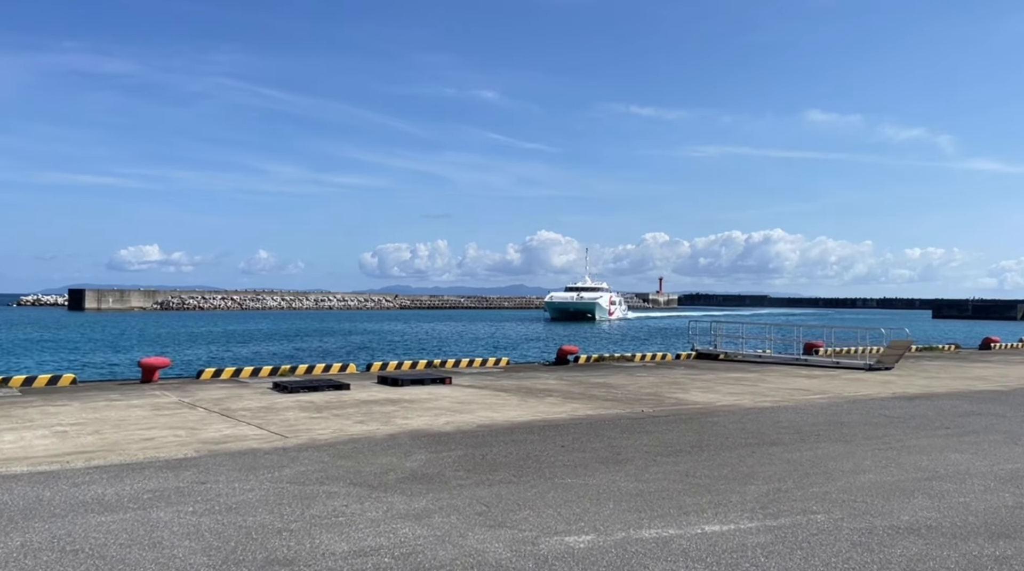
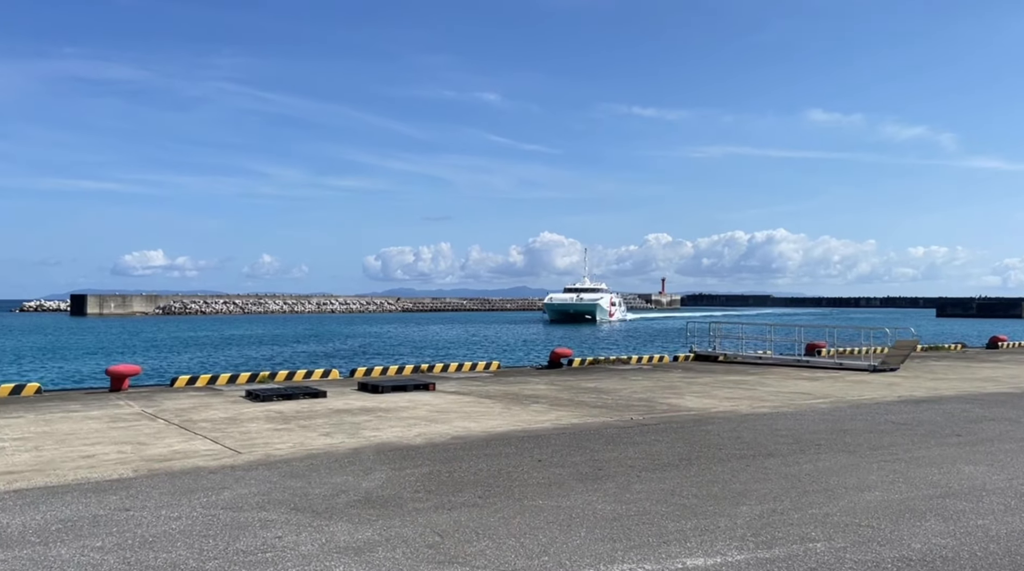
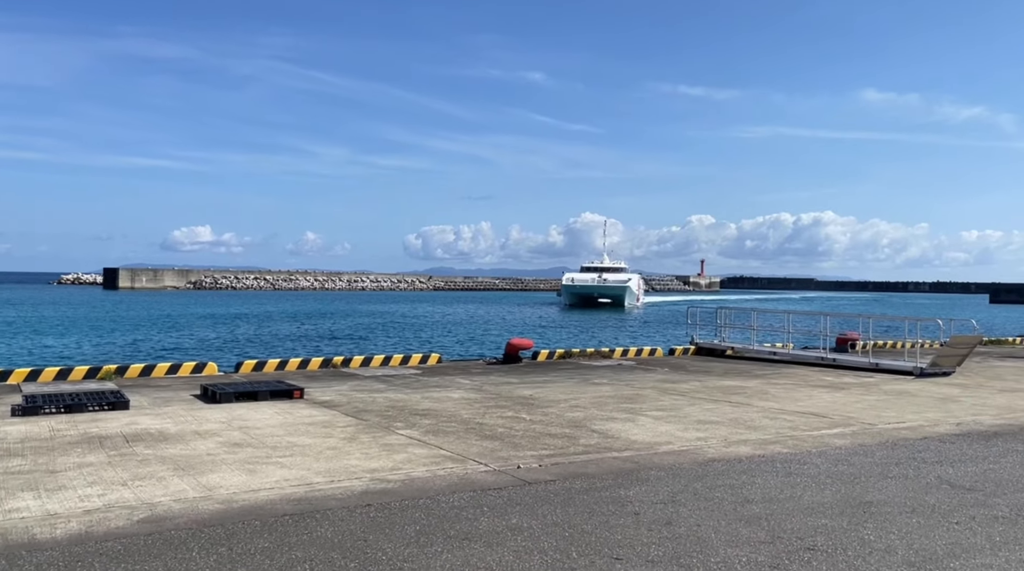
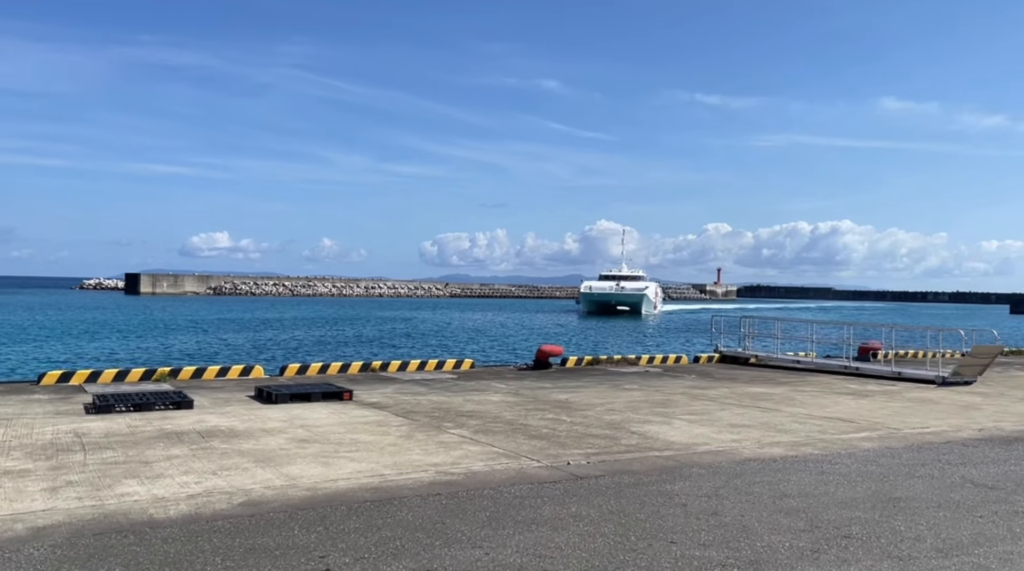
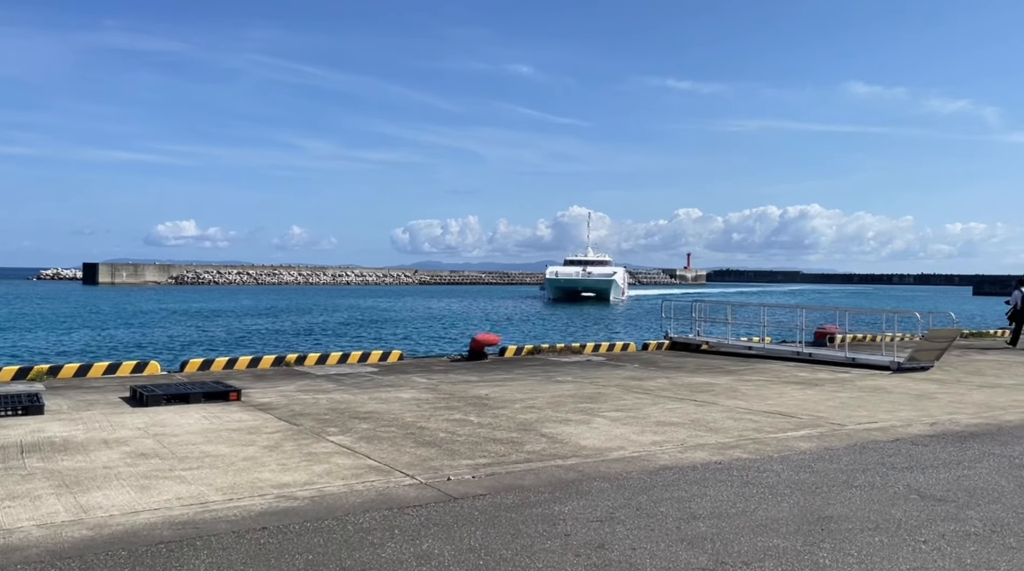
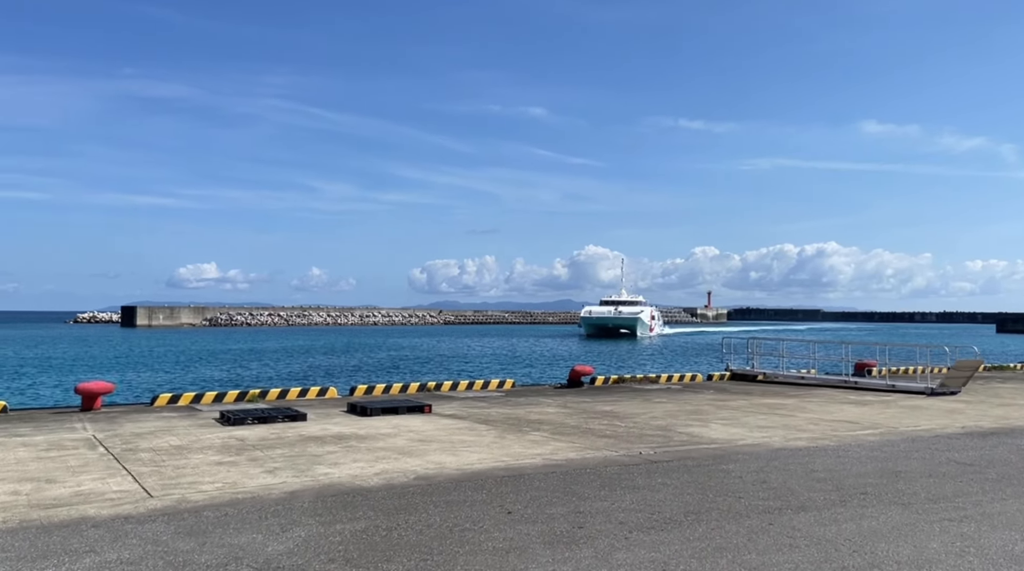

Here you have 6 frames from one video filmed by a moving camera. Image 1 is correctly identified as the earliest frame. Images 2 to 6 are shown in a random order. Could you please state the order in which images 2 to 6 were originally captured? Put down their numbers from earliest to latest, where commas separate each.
2, 6, 4, 3, 5
